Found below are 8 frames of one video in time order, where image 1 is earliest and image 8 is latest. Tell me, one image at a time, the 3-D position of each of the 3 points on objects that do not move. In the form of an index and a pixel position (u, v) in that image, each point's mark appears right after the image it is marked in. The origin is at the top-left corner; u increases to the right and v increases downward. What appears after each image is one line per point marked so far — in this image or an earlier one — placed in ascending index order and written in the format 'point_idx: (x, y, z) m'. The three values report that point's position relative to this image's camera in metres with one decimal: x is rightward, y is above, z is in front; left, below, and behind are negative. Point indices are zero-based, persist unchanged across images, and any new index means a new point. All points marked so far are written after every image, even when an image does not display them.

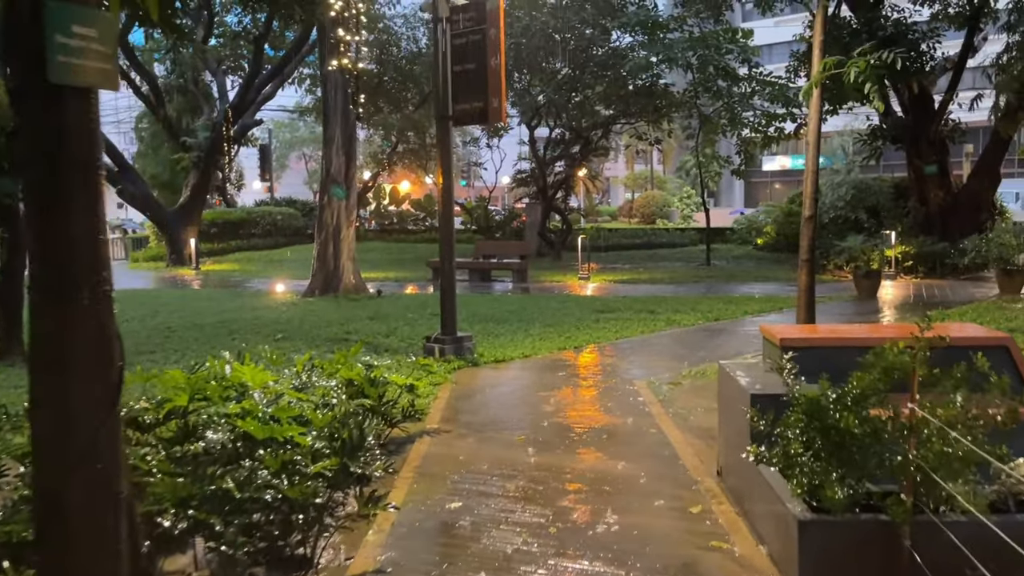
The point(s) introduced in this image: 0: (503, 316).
0: (-0.1, -0.5, +13.2) m
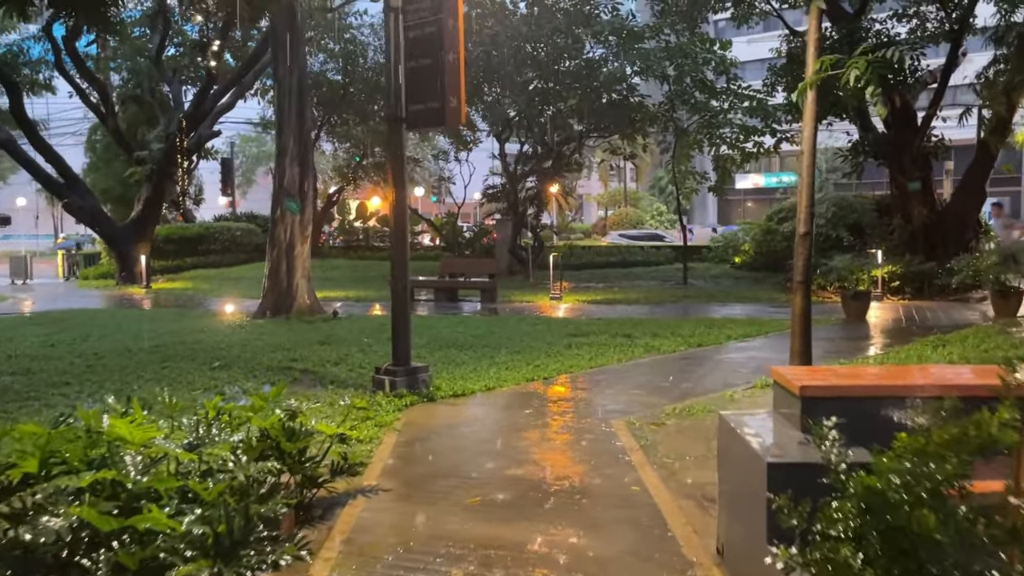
0: (-0.6, -0.8, +12.1) m
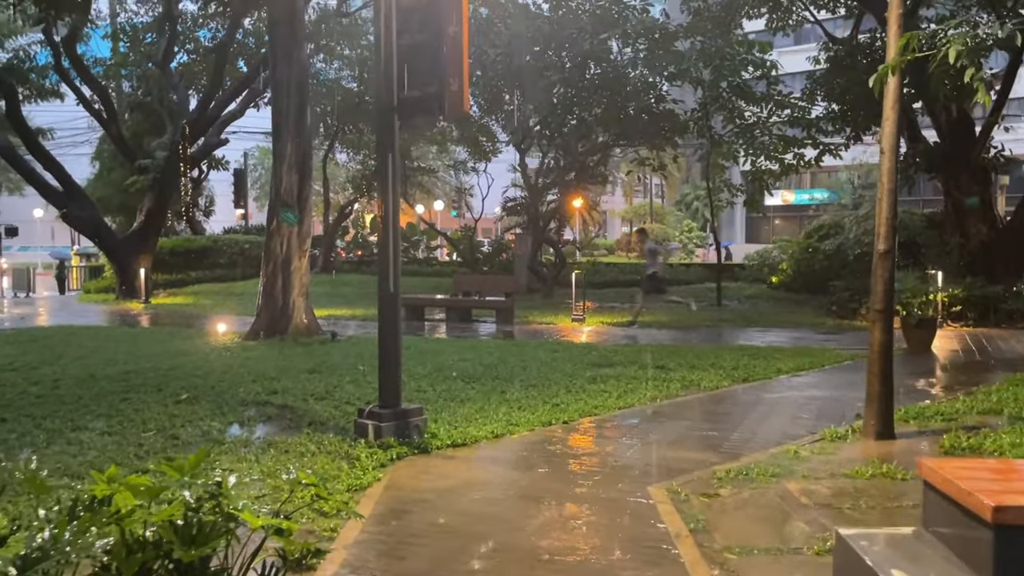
0: (-0.5, -1.1, +10.5) m
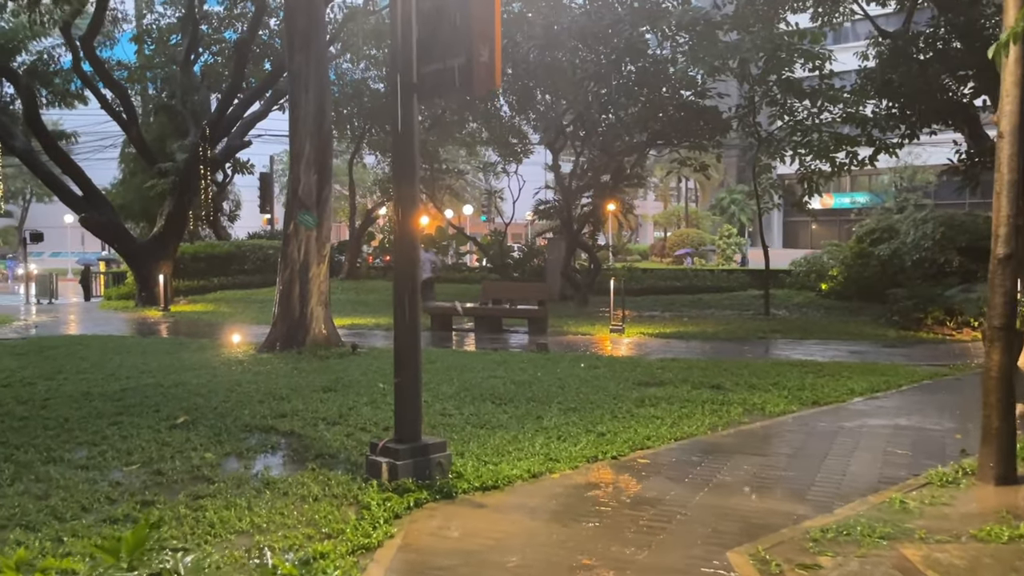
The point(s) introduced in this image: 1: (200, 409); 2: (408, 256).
0: (-0.1, -1.2, +9.4) m
1: (-3.3, -1.3, +8.9) m
2: (-0.8, +0.2, +6.1) m
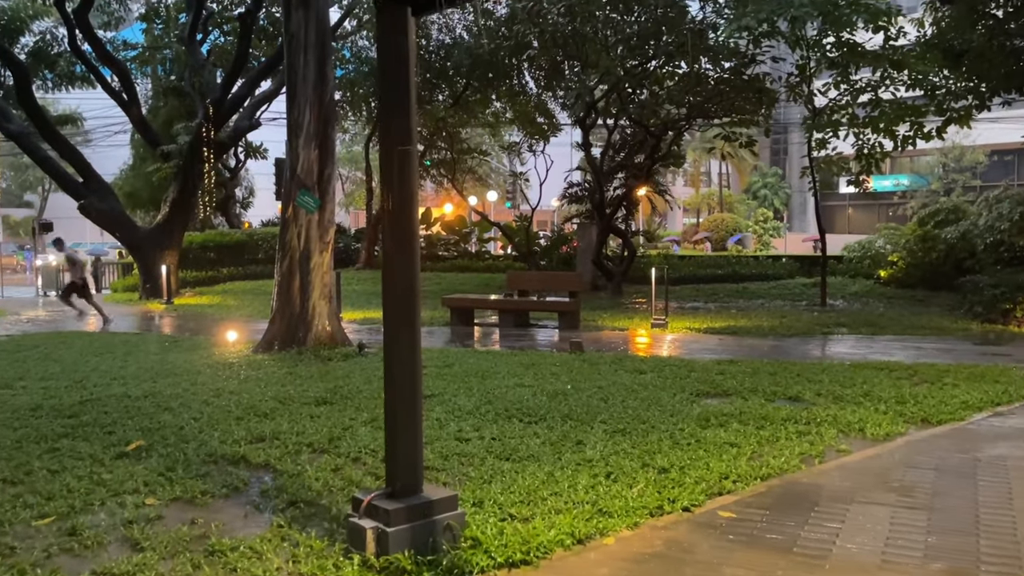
0: (+0.2, -1.1, +7.6) m
1: (-3.0, -1.2, +7.3) m
2: (-0.6, +0.3, +4.4) m
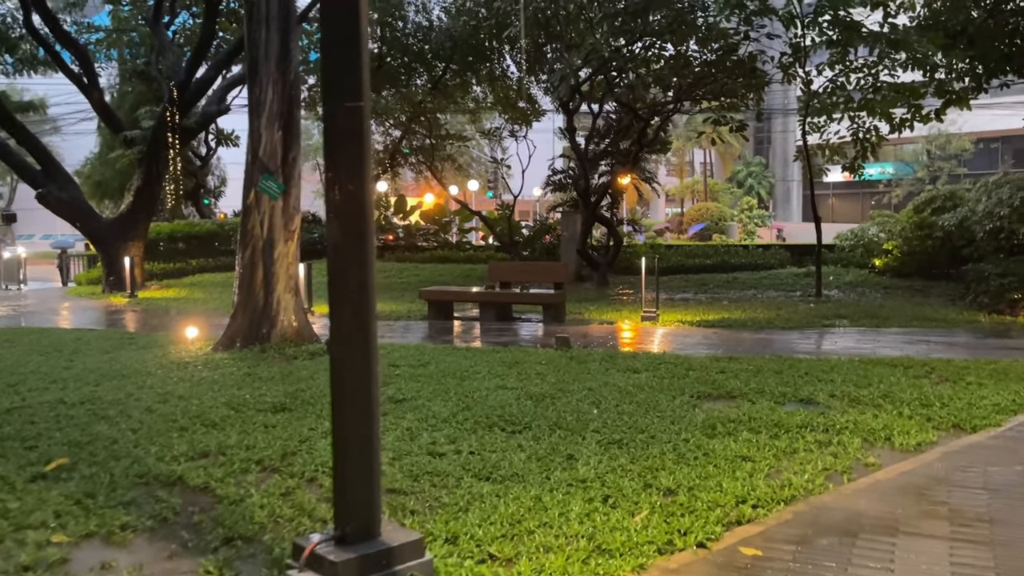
0: (+0.1, -1.0, +6.8) m
1: (-3.2, -1.2, +6.4) m
2: (-0.7, +0.3, +3.5) m
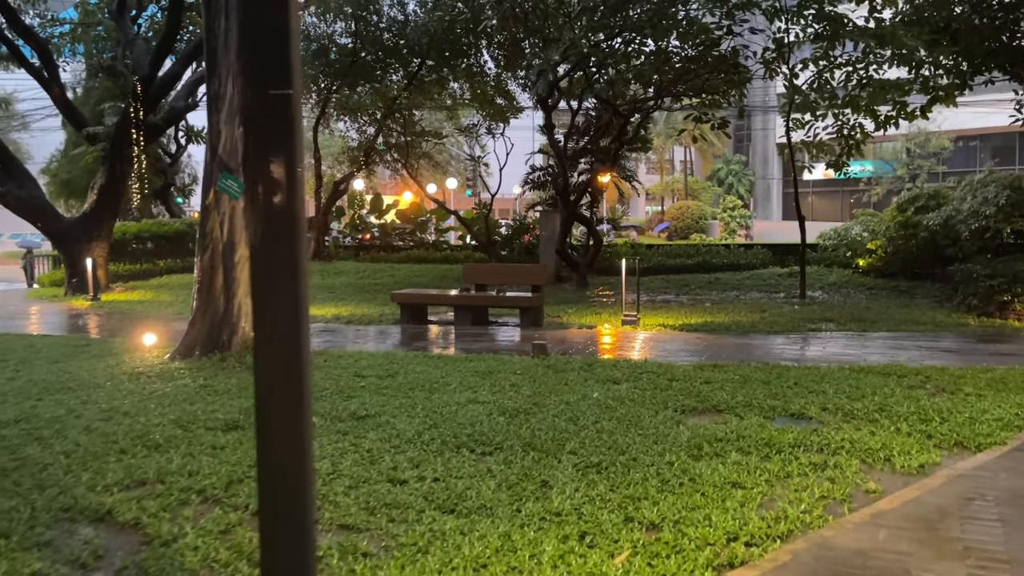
0: (-0.1, -1.1, +6.3) m
1: (-3.4, -1.2, +5.8) m
2: (-0.8, +0.2, +3.0) m
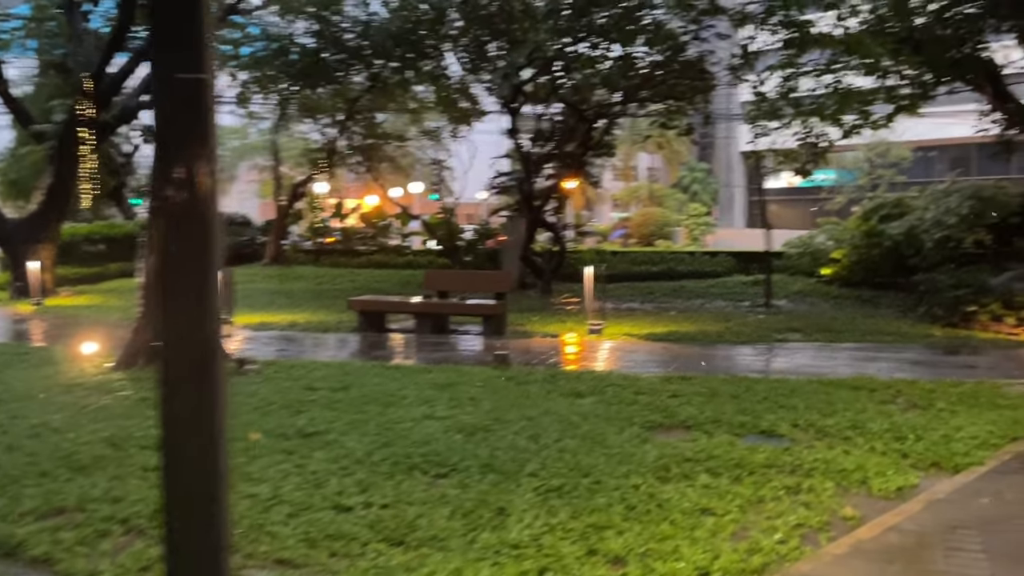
0: (-0.4, -1.2, +5.9) m
1: (-3.7, -1.3, +5.3) m
2: (-1.0, +0.2, +2.6) m
